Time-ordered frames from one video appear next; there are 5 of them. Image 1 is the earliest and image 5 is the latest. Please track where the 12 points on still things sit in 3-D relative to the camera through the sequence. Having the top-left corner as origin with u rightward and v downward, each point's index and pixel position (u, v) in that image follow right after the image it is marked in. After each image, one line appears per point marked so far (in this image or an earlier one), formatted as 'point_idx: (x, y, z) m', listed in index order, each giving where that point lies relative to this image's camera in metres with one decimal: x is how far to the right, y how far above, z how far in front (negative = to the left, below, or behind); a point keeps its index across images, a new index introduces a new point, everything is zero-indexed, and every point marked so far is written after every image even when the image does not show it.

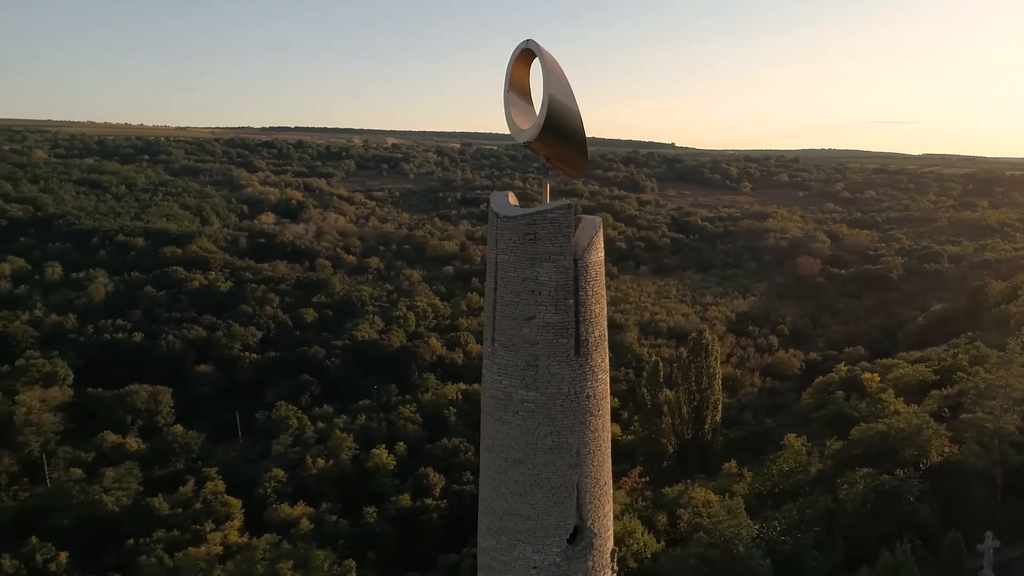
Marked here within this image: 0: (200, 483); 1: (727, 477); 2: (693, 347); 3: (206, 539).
0: (-6.9, -4.3, +19.3) m
1: (+3.1, -2.8, +12.5) m
2: (+2.9, -0.9, +13.7) m
3: (-5.8, -4.8, +16.7) m
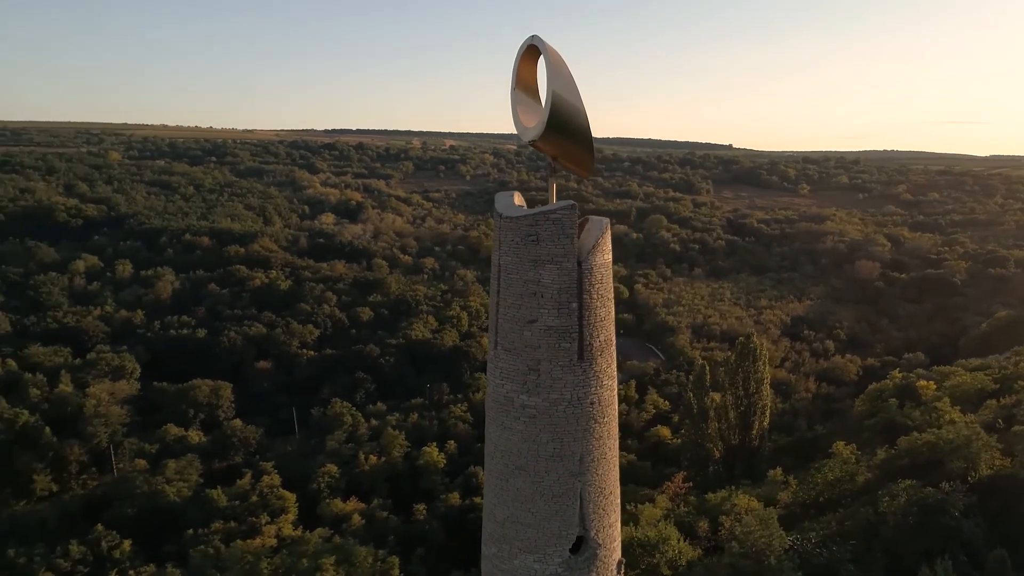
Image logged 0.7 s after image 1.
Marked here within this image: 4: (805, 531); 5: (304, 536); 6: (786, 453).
0: (-5.8, -4.3, +19.8) m
1: (+3.7, -2.8, +12.3) m
2: (+3.6, -1.0, +13.5) m
3: (-4.9, -4.8, +17.1) m
4: (+3.2, -2.7, +9.5) m
5: (-4.0, -4.9, +16.9) m
6: (+4.7, -2.9, +14.8) m
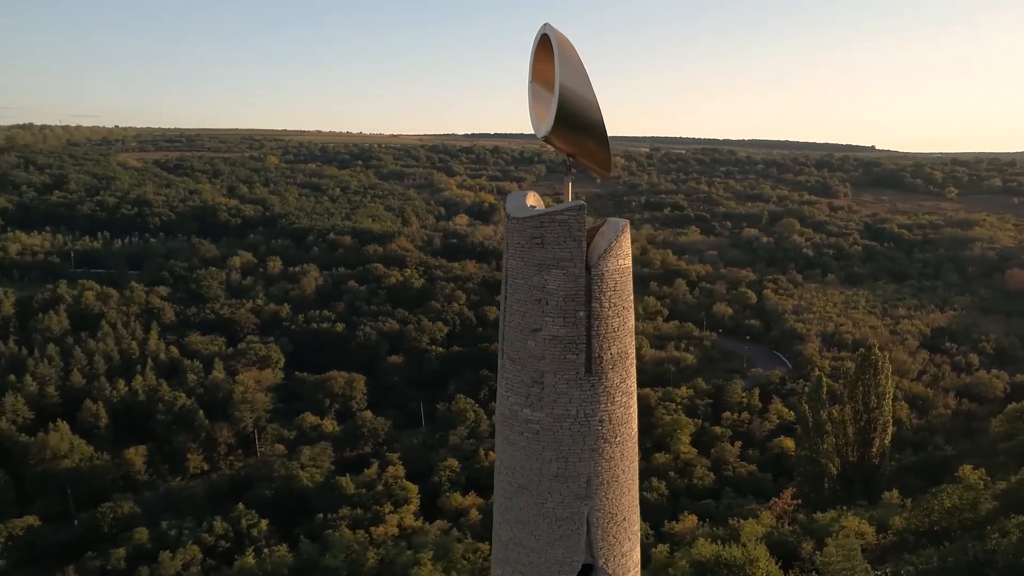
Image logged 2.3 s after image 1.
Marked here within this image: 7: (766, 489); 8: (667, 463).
0: (-3.1, -4.2, +20.6) m
1: (+5.0, -2.9, +11.6) m
2: (+5.2, -1.1, +12.8) m
3: (-2.6, -4.7, +17.8) m
4: (+4.1, -2.8, +8.9) m
5: (-1.8, -4.8, +17.5) m
6: (+6.4, -3.0, +13.9) m
7: (+4.8, -3.8, +16.4) m
8: (+3.1, -3.5, +17.3) m
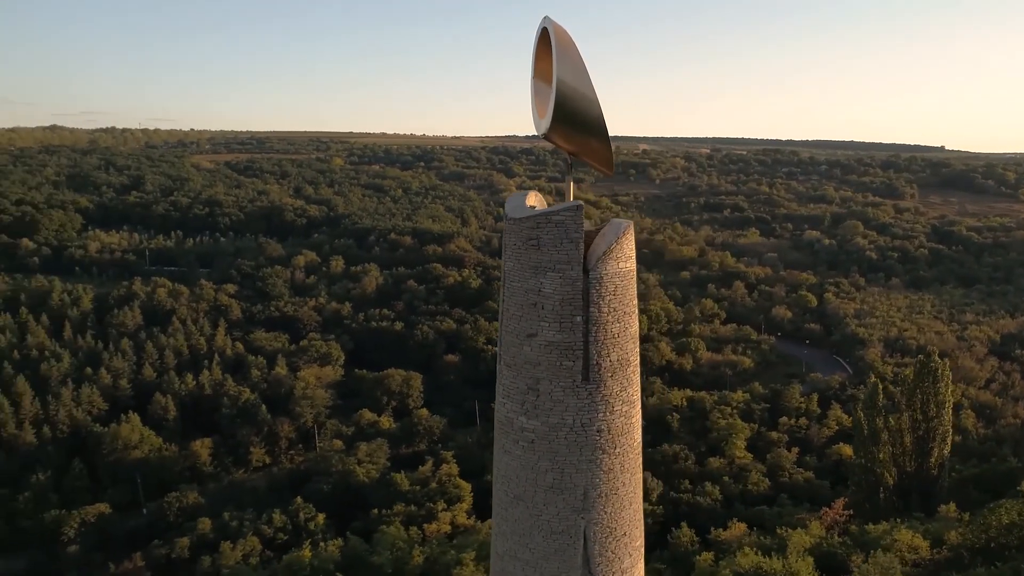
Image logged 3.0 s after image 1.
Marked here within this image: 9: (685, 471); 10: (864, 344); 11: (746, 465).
0: (-1.8, -4.2, +20.8) m
1: (+5.6, -2.9, +11.2) m
2: (+5.8, -1.1, +12.4) m
3: (-1.6, -4.7, +18.0) m
4: (+4.4, -2.8, +8.6) m
5: (-0.8, -4.8, +17.6) m
6: (+7.2, -3.0, +13.4) m
7: (+5.7, -3.9, +16.0) m
8: (+4.1, -3.5, +17.0) m
9: (+3.4, -3.6, +17.2) m
10: (+7.8, -1.2, +19.1) m
11: (+4.6, -3.5, +17.0) m
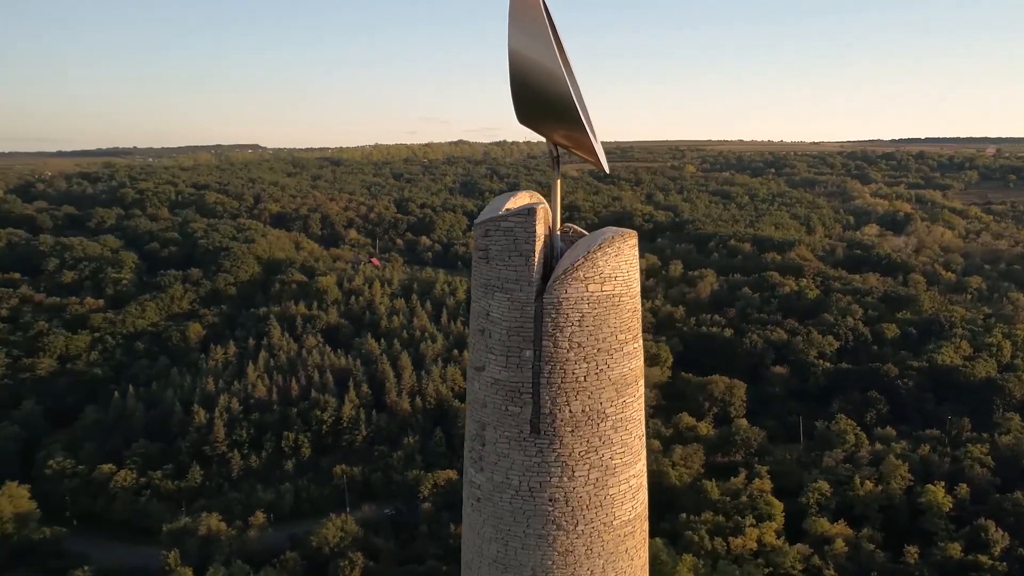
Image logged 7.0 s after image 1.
0: (+5.4, -4.3, +20.1) m
1: (+8.2, -3.2, +8.3) m
2: (+9.1, -1.4, +9.3) m
3: (+4.4, -4.7, +17.4) m
4: (+6.1, -2.9, +6.4) m
5: (+5.0, -4.9, +16.7) m
6: (+10.6, -3.5, +9.6) m
7: (+10.3, -4.3, +12.5) m
8: (+9.3, -3.9, +14.1) m
9: (+8.7, -4.0, +14.6) m
10: (+13.6, -1.9, +14.5) m
11: (+9.7, -3.8, +13.9) m
